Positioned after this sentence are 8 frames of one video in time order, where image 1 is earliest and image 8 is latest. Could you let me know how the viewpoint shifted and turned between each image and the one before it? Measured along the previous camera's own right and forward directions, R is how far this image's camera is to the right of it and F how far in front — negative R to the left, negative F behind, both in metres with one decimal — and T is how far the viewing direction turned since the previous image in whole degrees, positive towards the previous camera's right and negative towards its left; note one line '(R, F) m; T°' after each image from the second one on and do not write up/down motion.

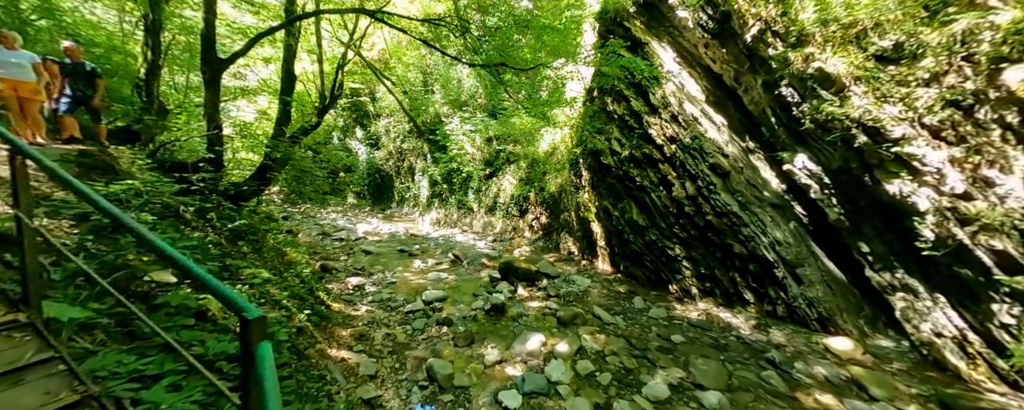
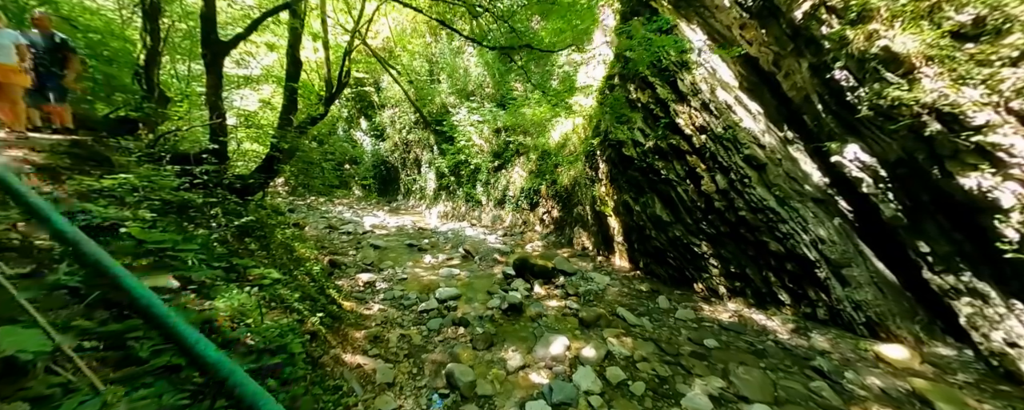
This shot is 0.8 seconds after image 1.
(-0.2, +0.3) m; -1°
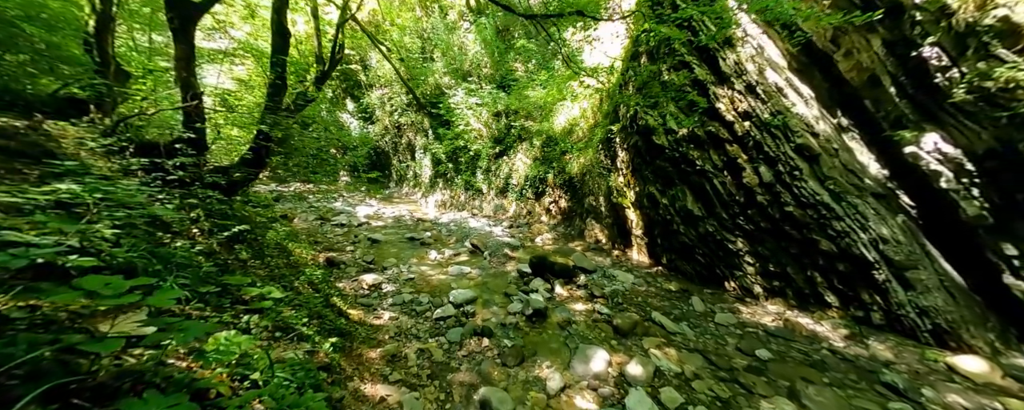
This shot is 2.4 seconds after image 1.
(-0.5, +0.5) m; +2°
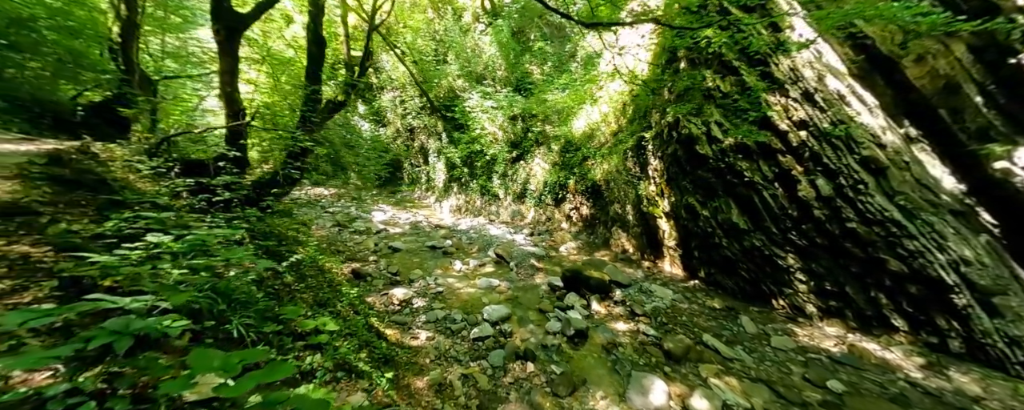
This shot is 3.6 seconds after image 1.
(-0.5, +0.2) m; -1°
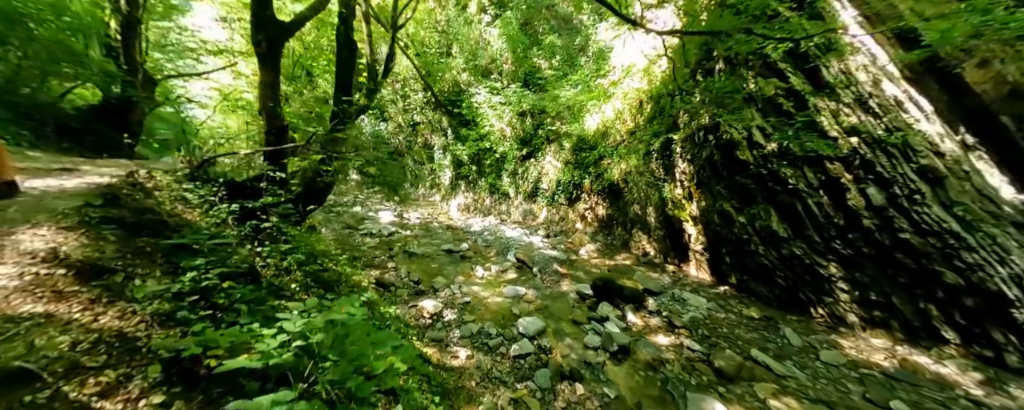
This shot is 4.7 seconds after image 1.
(-0.6, +0.2) m; +1°
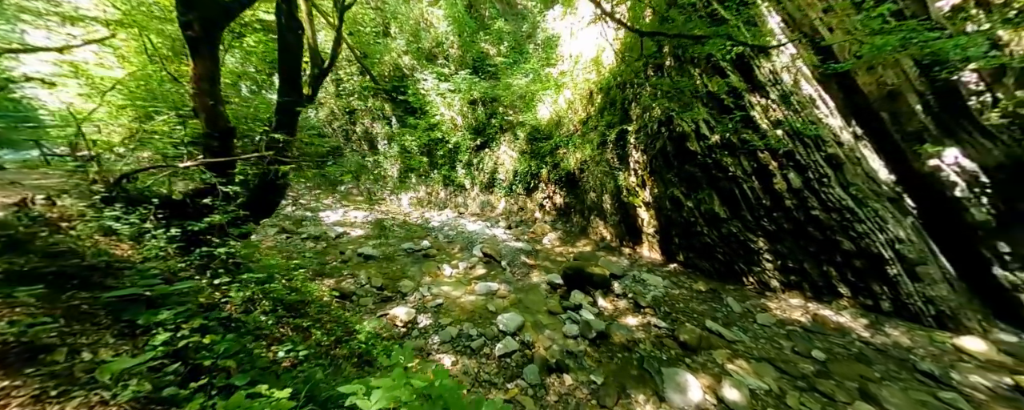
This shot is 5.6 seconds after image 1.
(-0.4, +0.2) m; +10°
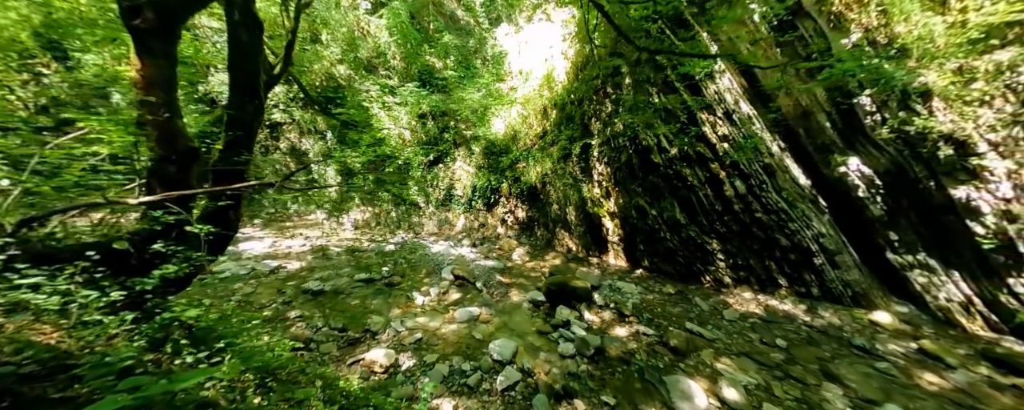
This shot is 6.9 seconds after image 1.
(-0.6, +0.3) m; +11°
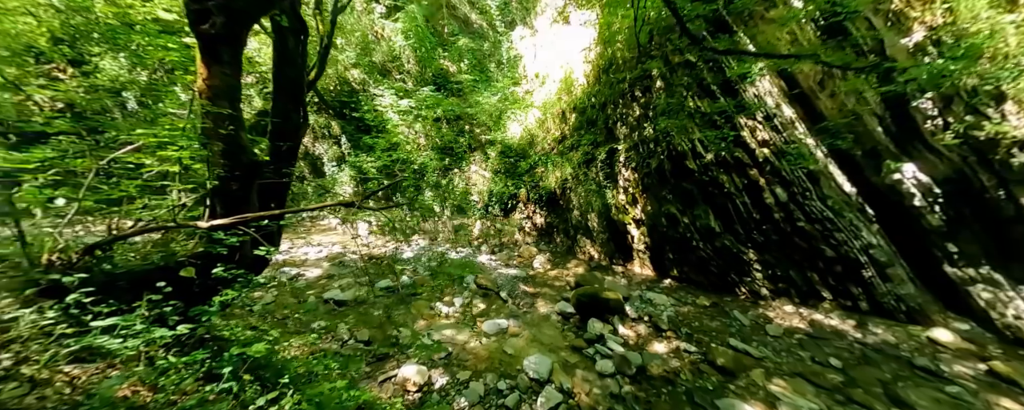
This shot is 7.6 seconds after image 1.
(-0.4, +0.2) m; -1°
